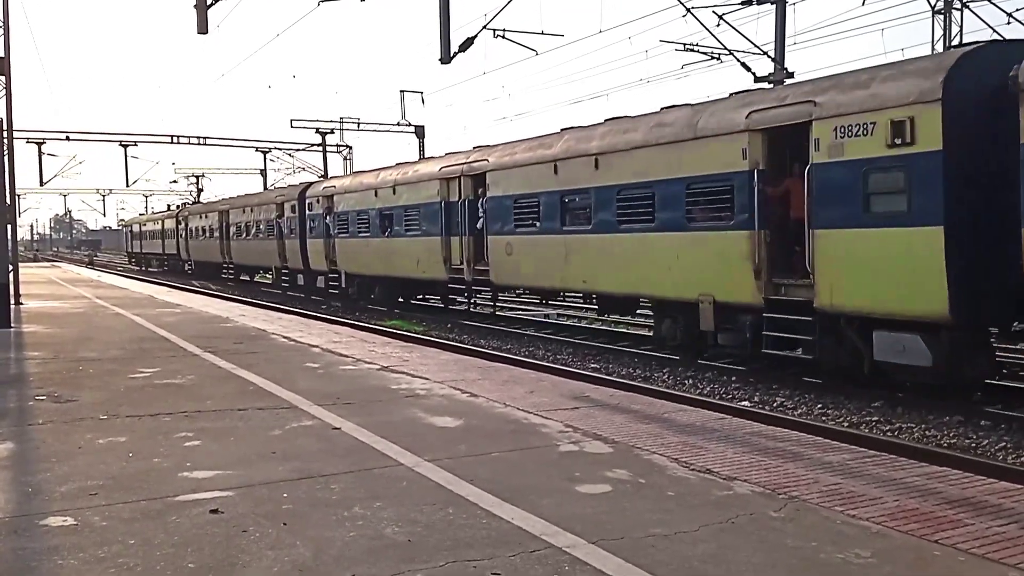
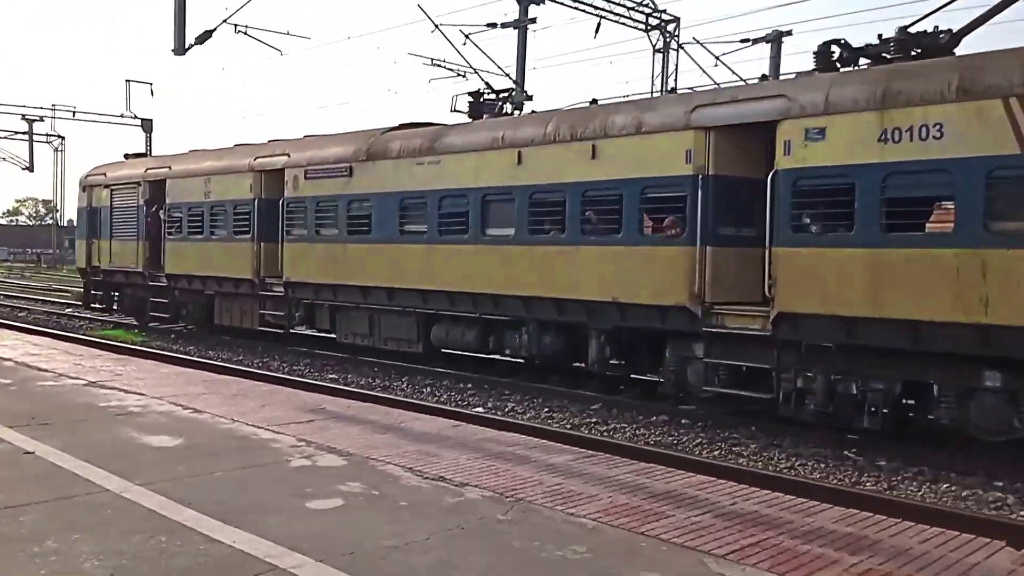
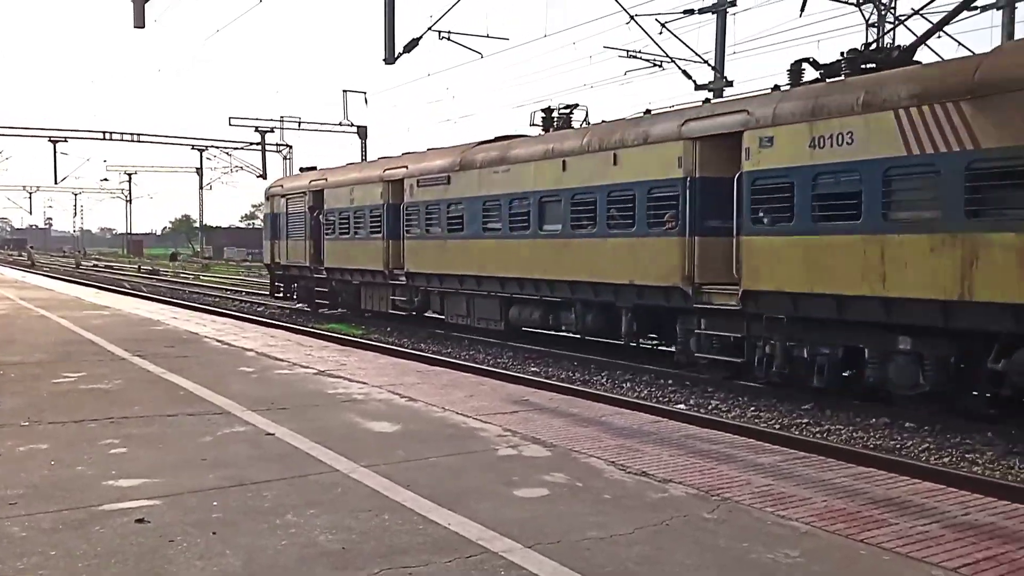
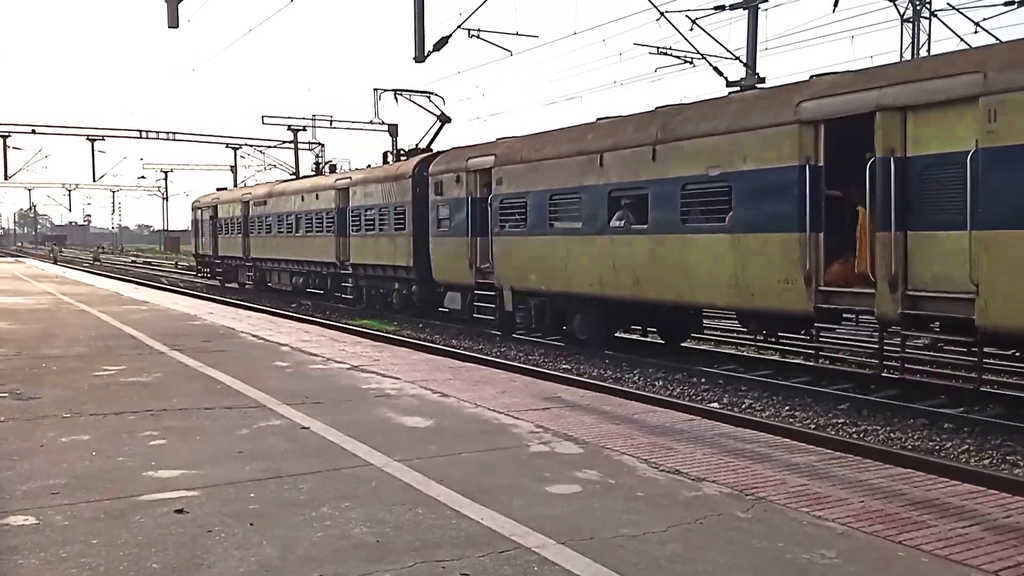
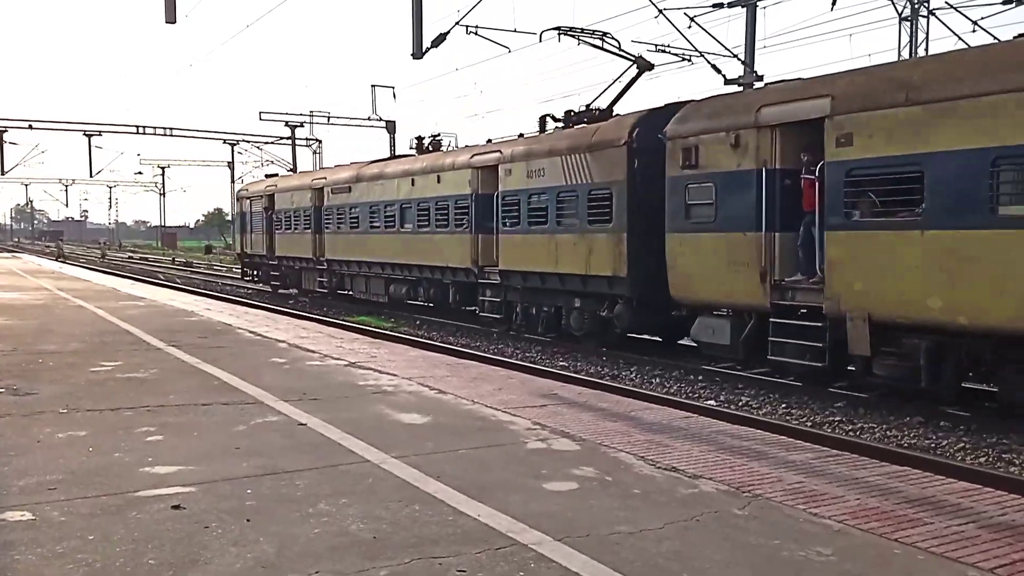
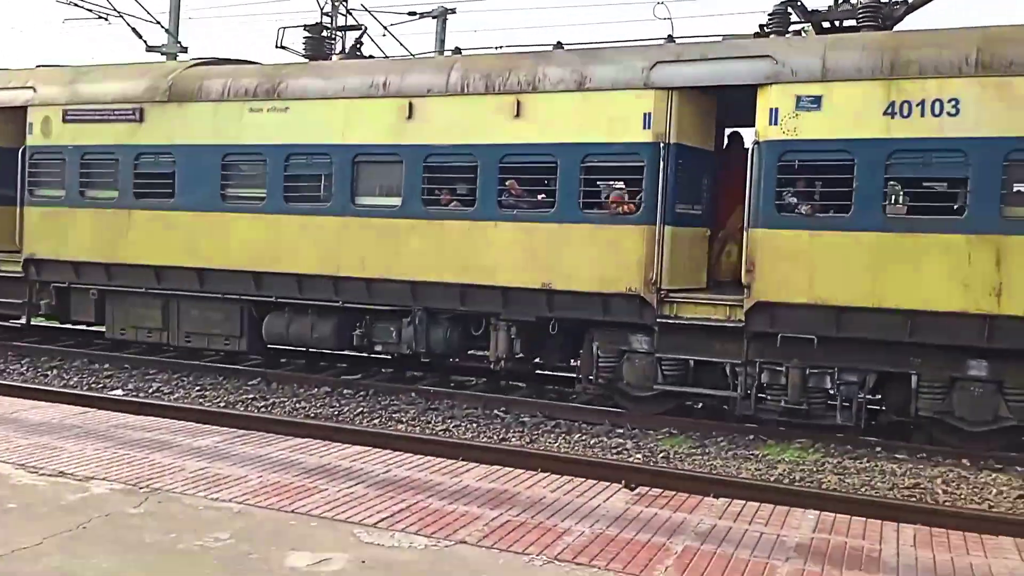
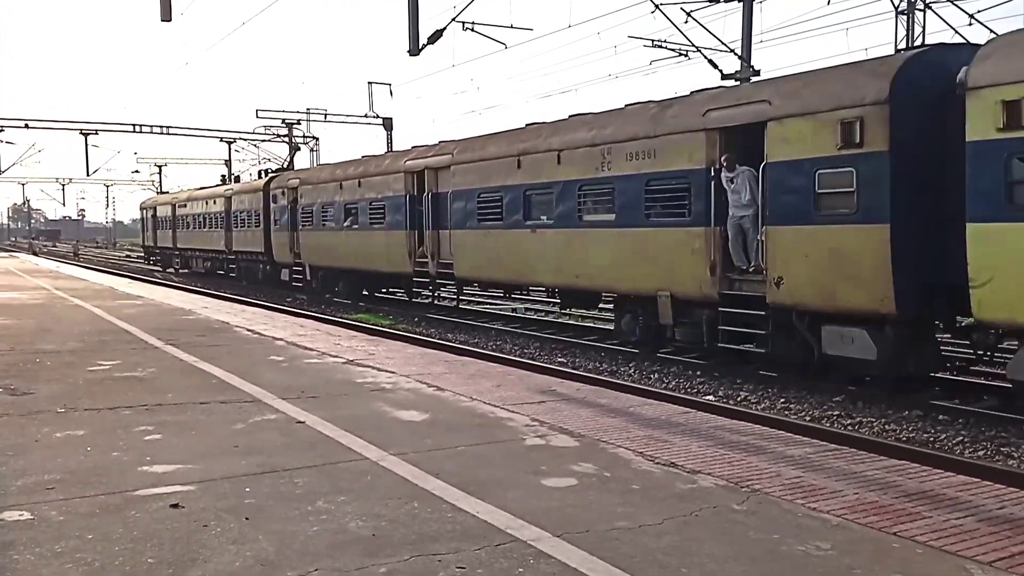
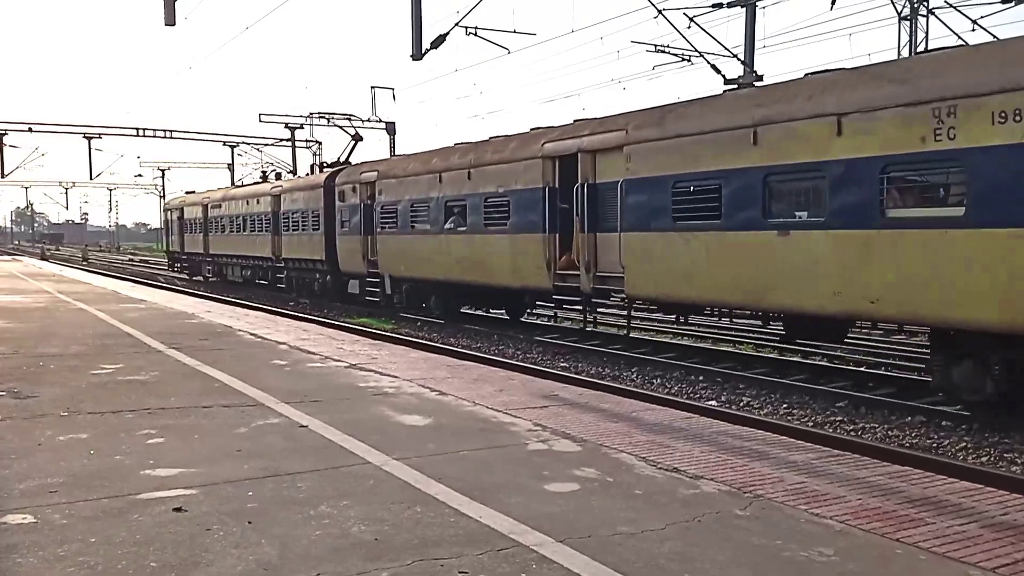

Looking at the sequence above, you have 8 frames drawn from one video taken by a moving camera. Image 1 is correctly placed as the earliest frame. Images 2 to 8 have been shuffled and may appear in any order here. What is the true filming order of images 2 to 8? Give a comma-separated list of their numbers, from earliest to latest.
7, 8, 4, 5, 3, 2, 6
